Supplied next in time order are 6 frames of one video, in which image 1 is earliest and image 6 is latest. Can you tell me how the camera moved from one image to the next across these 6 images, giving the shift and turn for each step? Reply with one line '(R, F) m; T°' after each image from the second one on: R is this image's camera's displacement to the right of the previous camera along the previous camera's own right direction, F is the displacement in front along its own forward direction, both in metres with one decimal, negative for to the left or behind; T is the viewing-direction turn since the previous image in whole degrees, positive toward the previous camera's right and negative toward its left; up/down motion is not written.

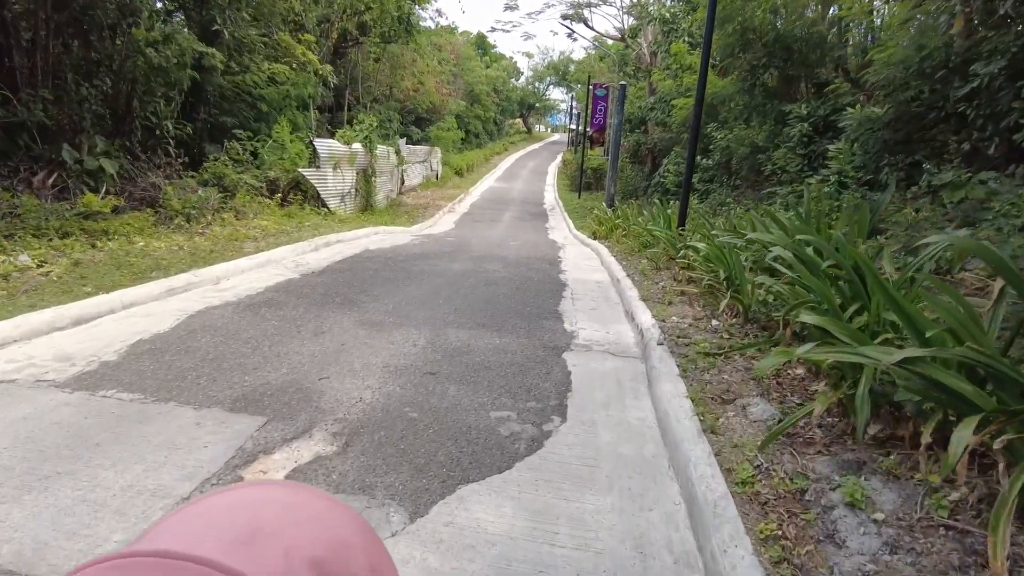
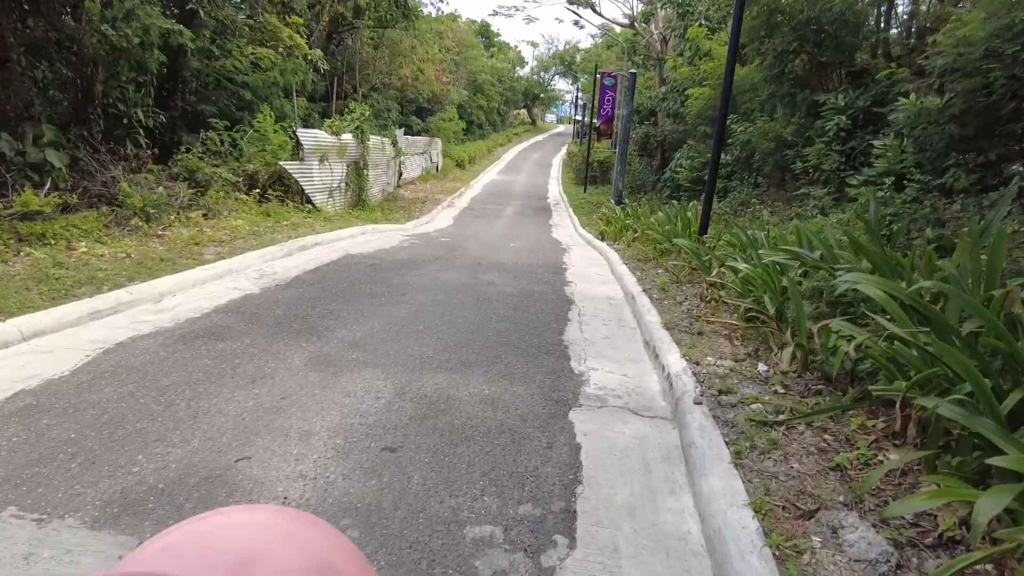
(+0.1, +1.0) m; 0°
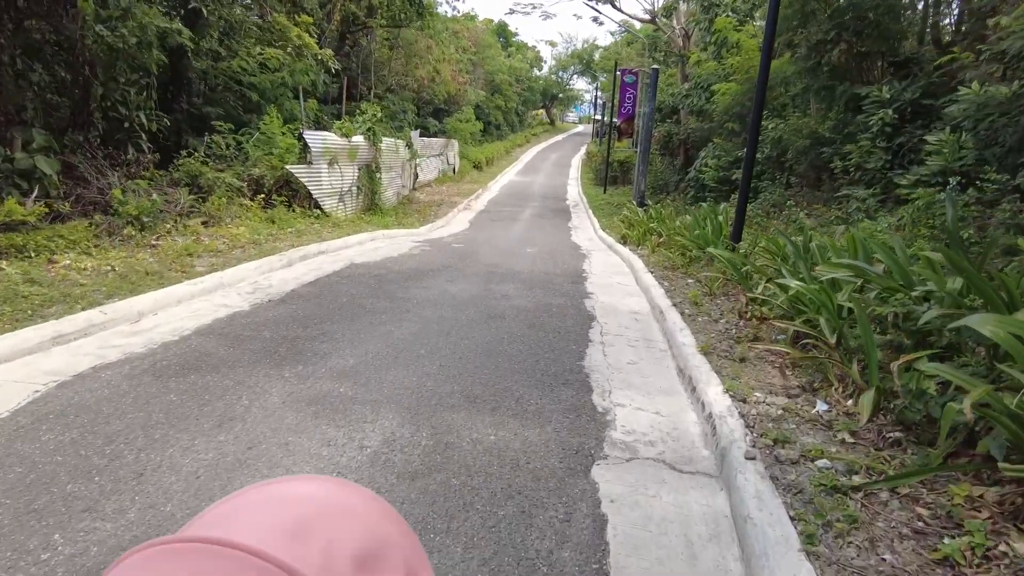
(0.0, +0.6) m; -2°
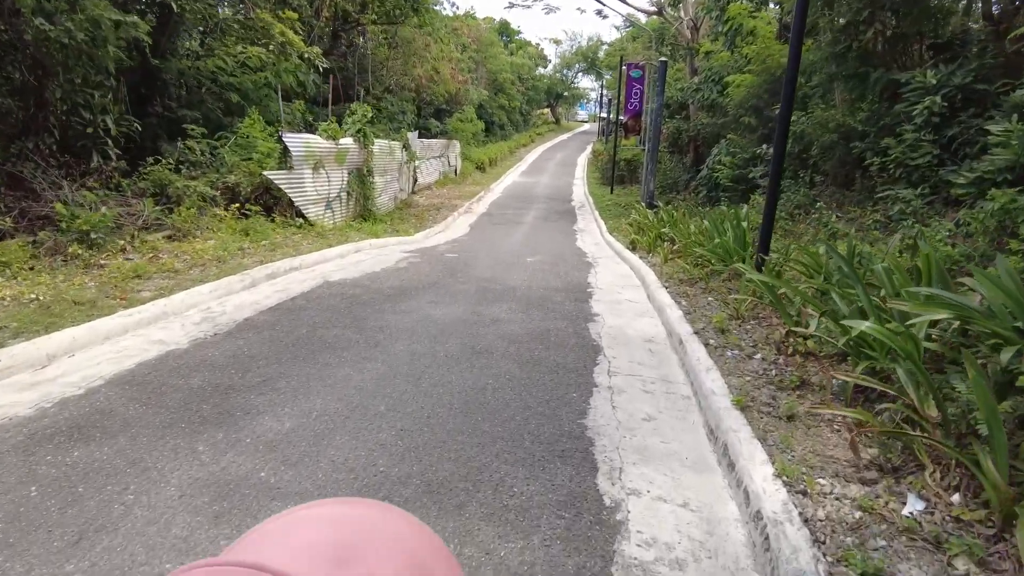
(+0.1, +0.9) m; -1°
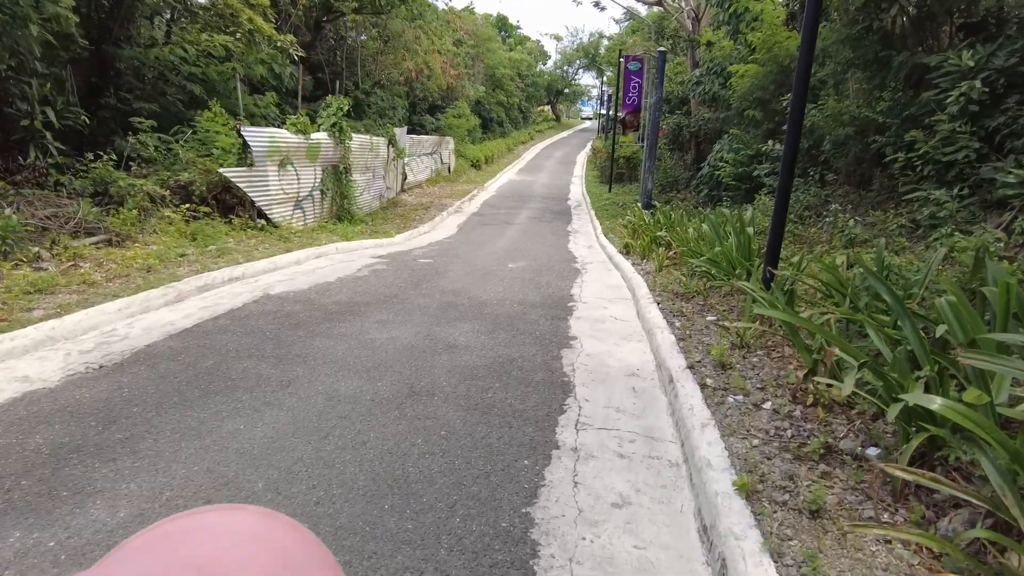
(+0.3, +0.9) m; 0°
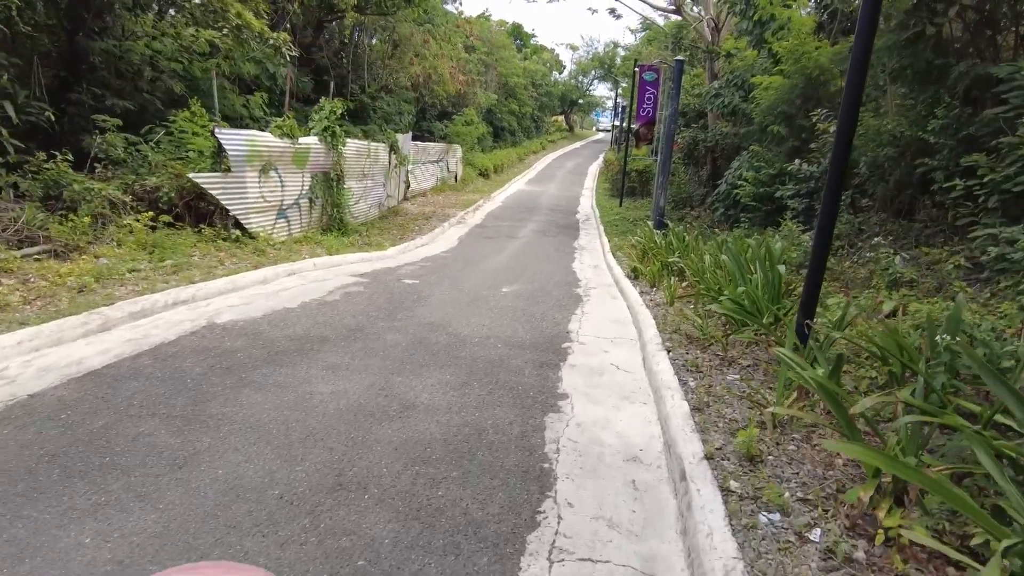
(+0.2, +0.9) m; -1°
